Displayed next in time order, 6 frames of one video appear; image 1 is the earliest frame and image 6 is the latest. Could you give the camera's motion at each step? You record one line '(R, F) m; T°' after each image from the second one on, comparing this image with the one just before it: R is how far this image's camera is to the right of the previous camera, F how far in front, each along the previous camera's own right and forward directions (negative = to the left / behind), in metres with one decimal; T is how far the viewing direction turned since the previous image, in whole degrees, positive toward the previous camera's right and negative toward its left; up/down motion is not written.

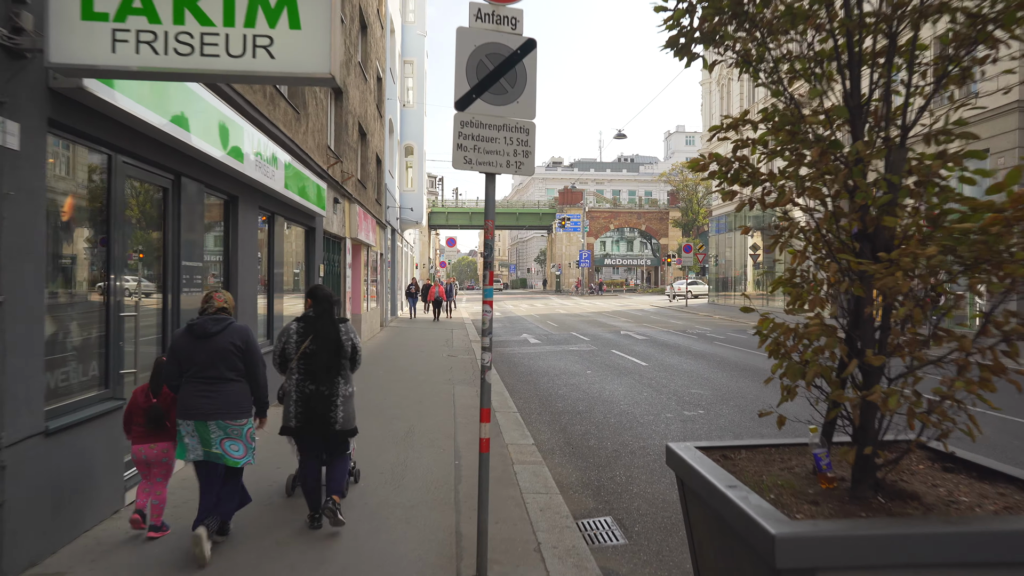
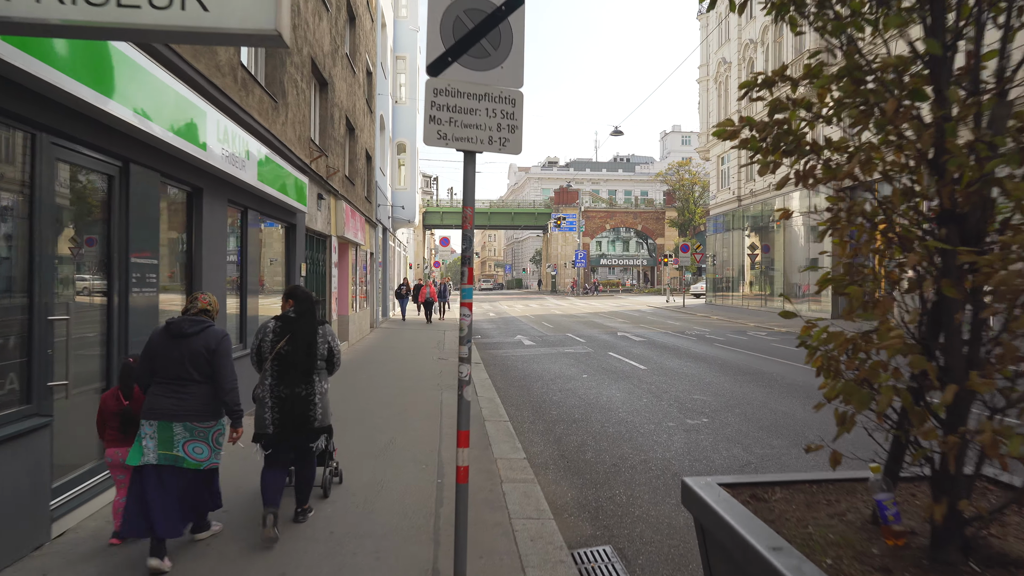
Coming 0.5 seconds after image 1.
(+0.1, +0.6) m; 0°
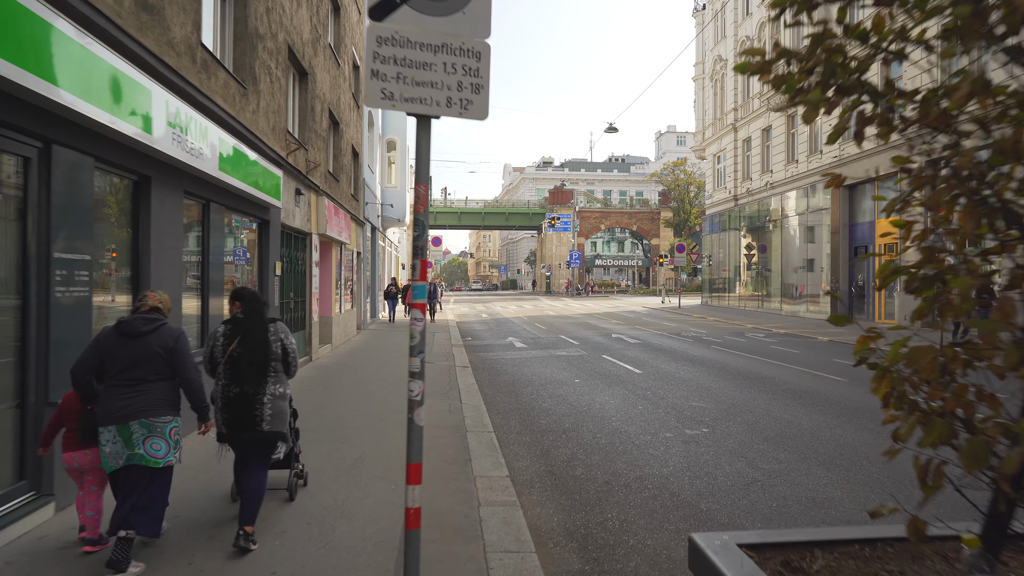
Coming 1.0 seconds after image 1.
(+0.1, +0.6) m; 0°
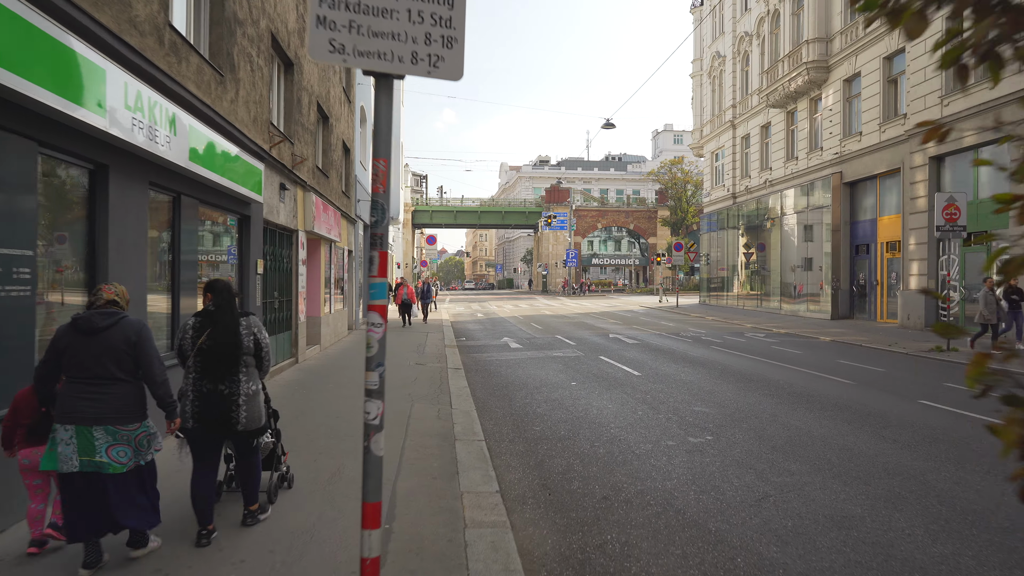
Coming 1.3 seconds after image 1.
(0.0, +0.5) m; 0°
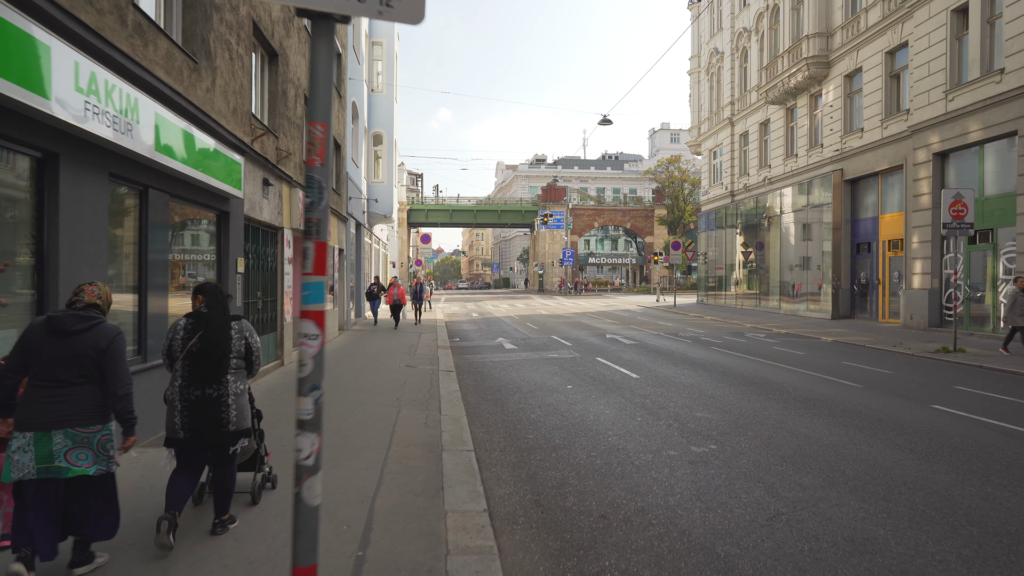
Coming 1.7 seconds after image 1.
(0.0, +0.4) m; 0°
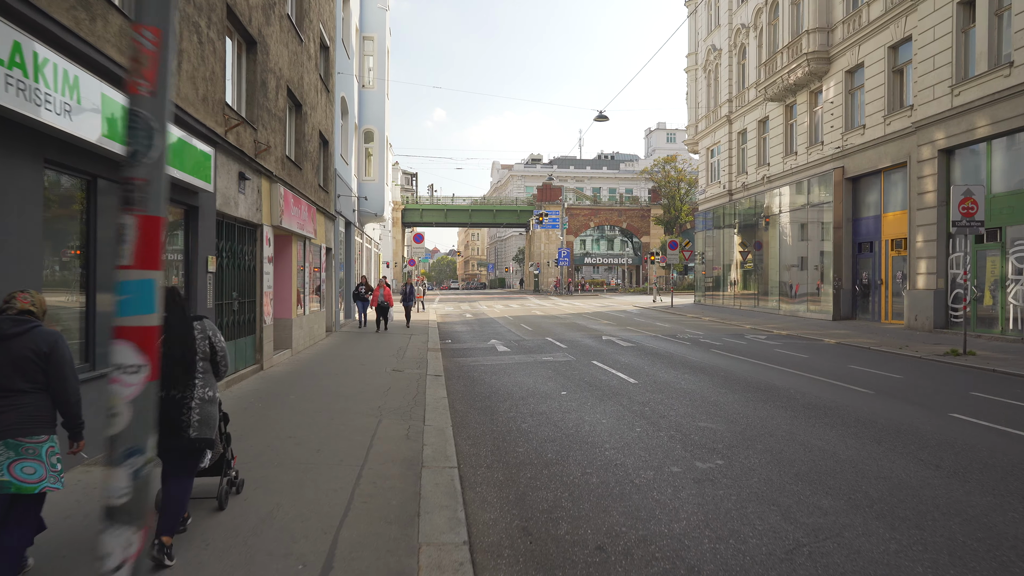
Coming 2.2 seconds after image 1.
(+0.1, +0.6) m; 0°
